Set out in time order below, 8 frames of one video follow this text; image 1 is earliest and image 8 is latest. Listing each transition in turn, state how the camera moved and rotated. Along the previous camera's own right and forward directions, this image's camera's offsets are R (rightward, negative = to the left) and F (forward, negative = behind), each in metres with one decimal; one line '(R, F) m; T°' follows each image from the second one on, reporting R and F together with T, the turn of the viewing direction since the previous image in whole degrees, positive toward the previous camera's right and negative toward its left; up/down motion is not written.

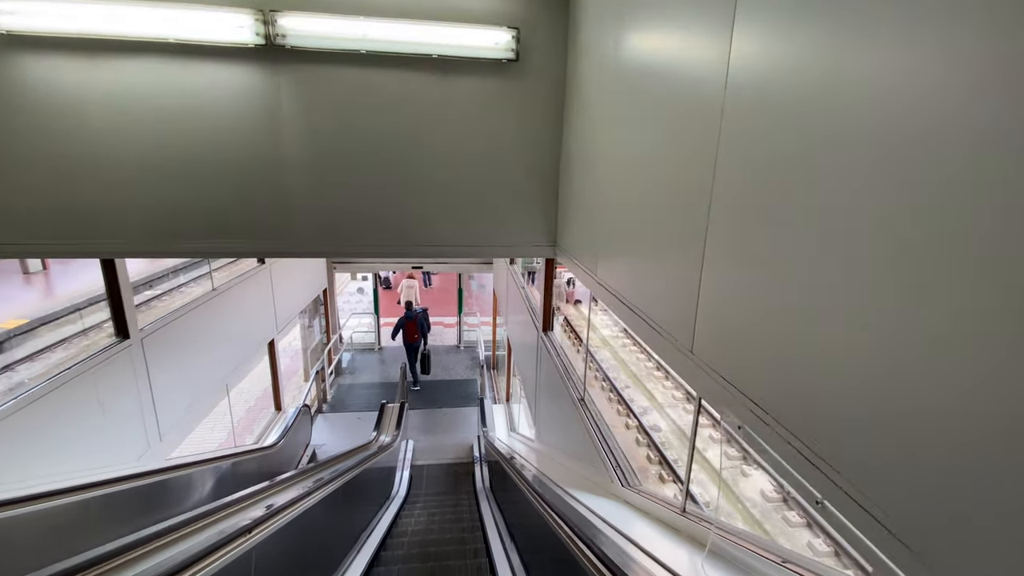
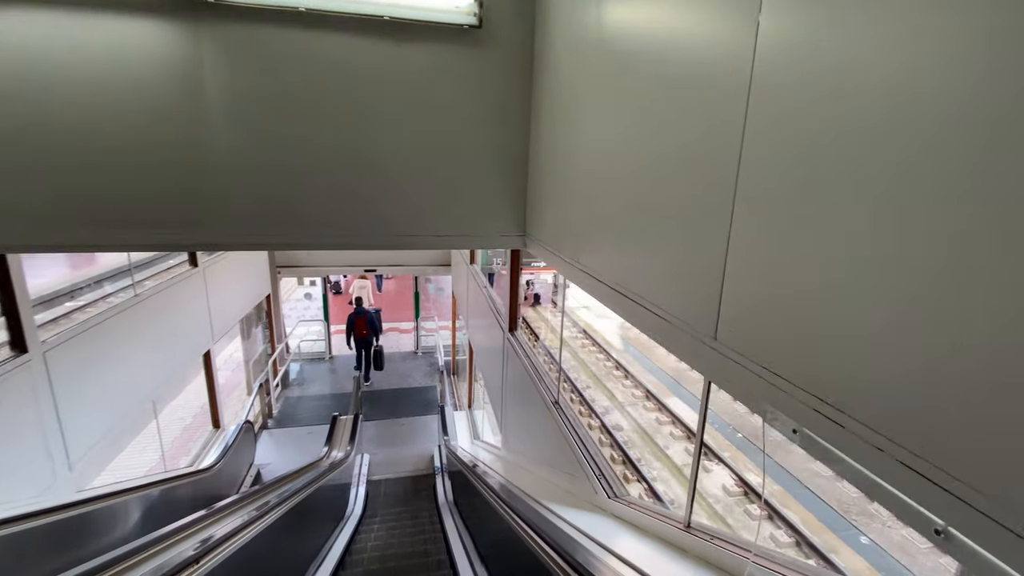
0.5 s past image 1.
(0.0, +0.2) m; +5°
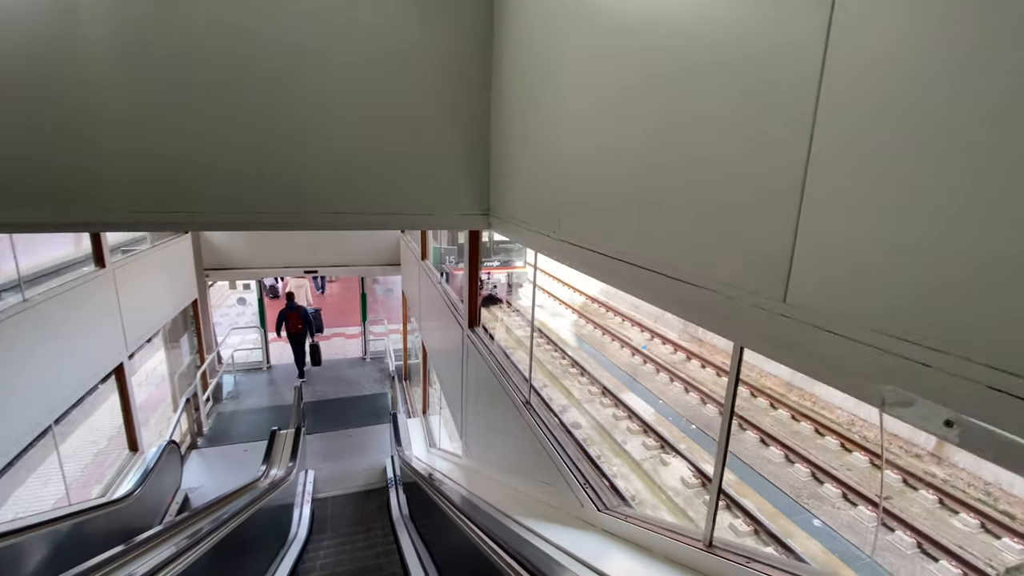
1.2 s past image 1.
(0.0, +0.2) m; +6°
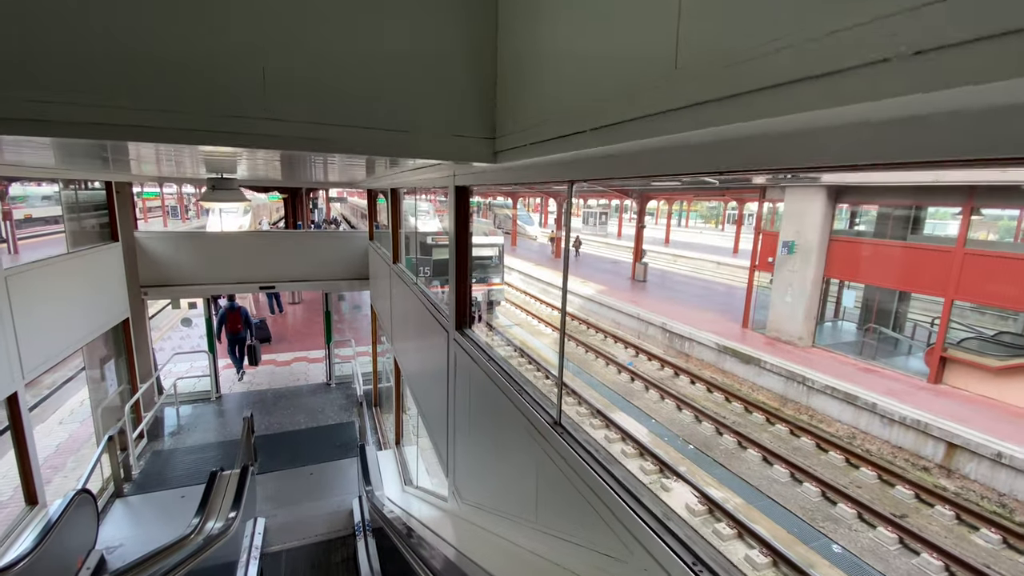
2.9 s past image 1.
(-0.1, +0.5) m; +3°
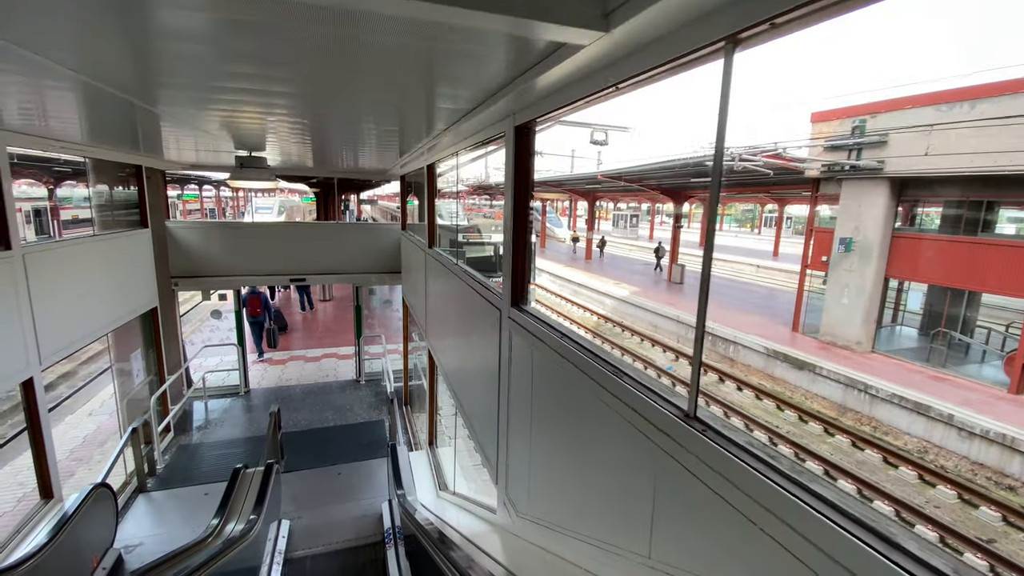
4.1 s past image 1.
(-0.1, +0.3) m; -3°
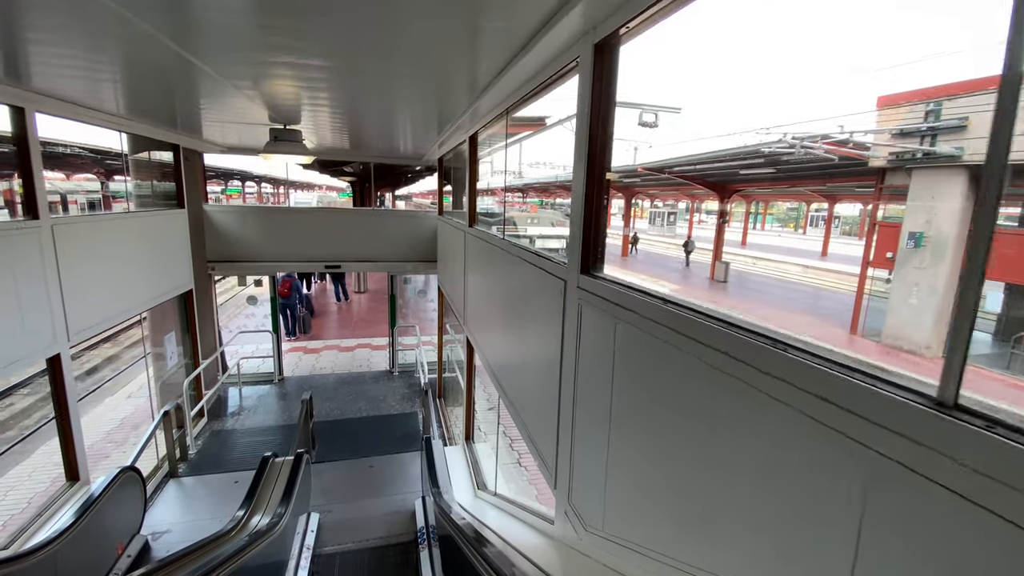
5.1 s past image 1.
(-0.1, +0.3) m; -4°
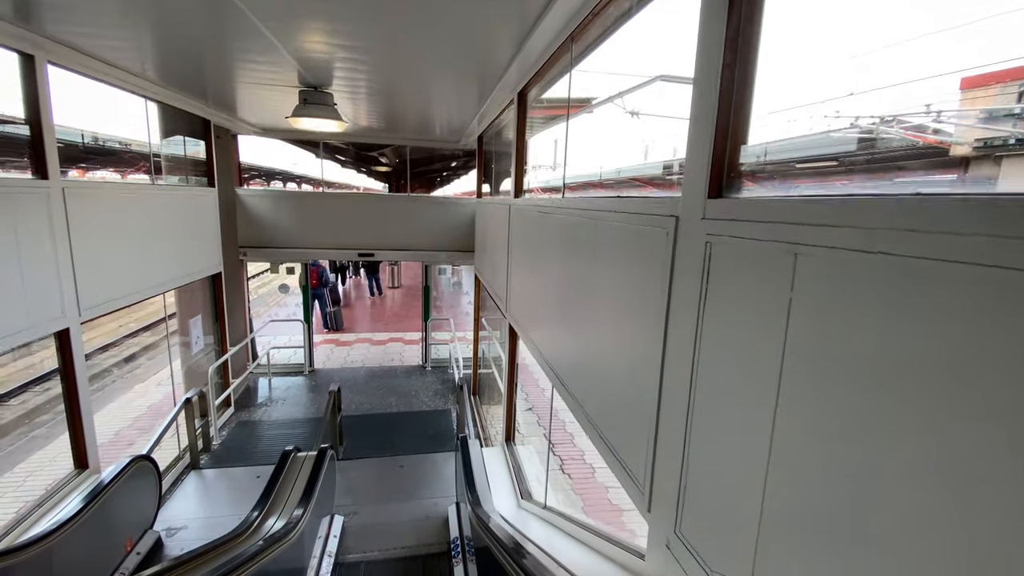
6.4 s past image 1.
(-0.1, +0.4) m; -4°
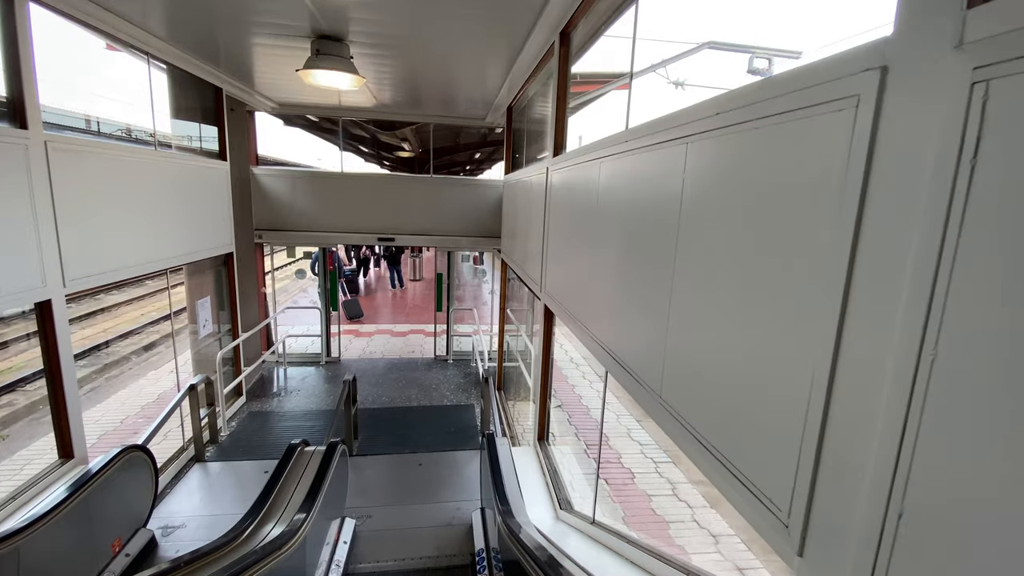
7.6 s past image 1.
(-0.1, +0.3) m; -2°
